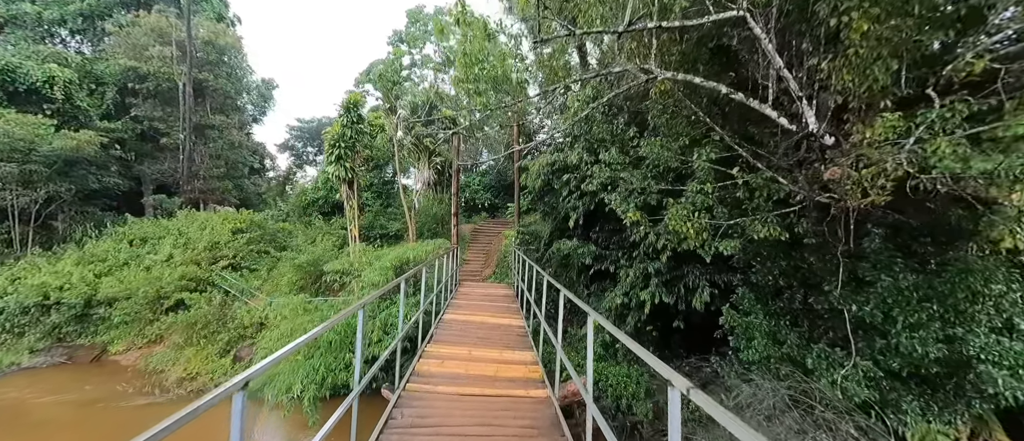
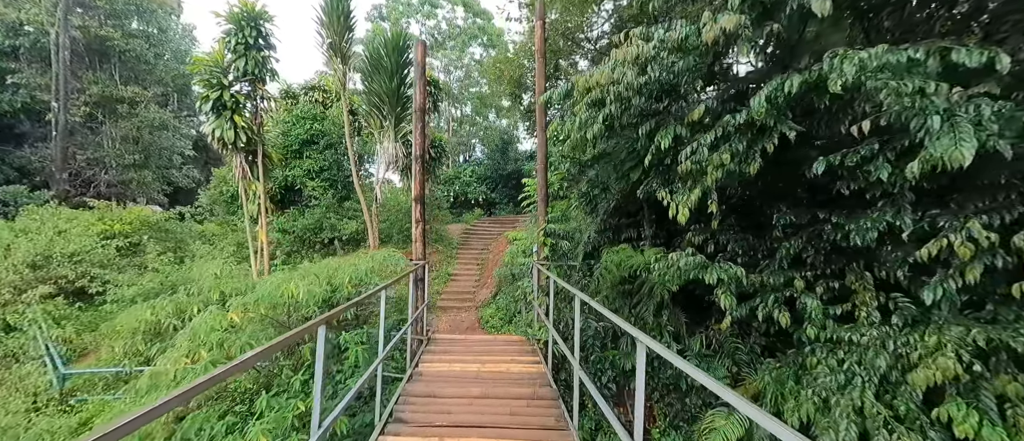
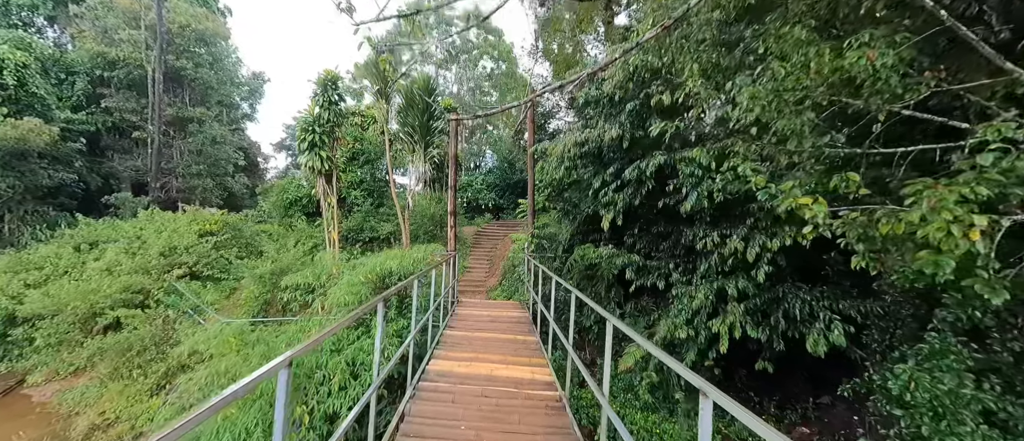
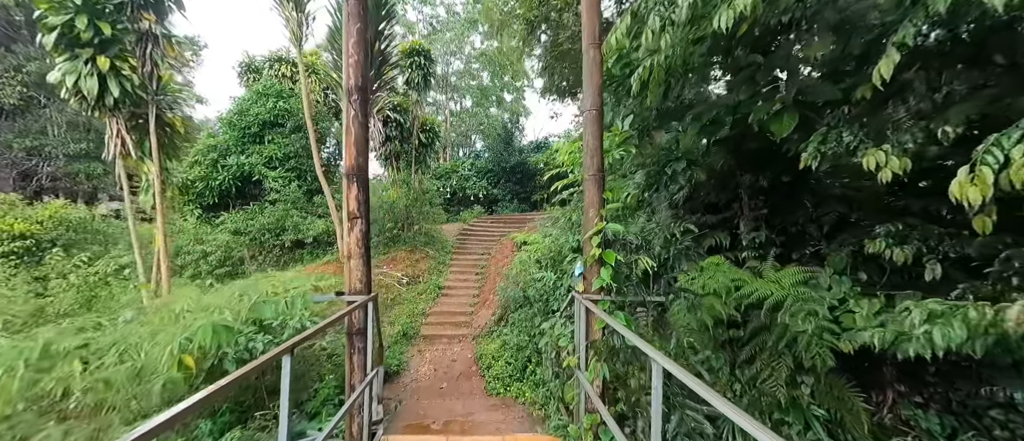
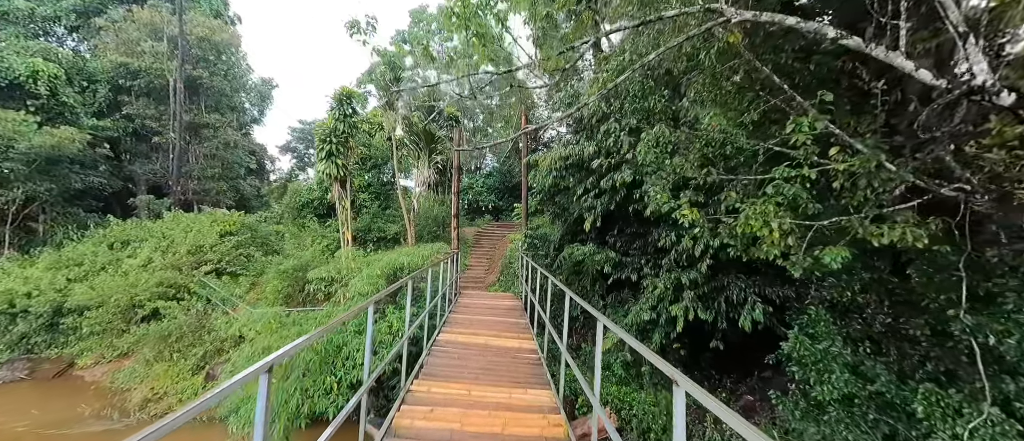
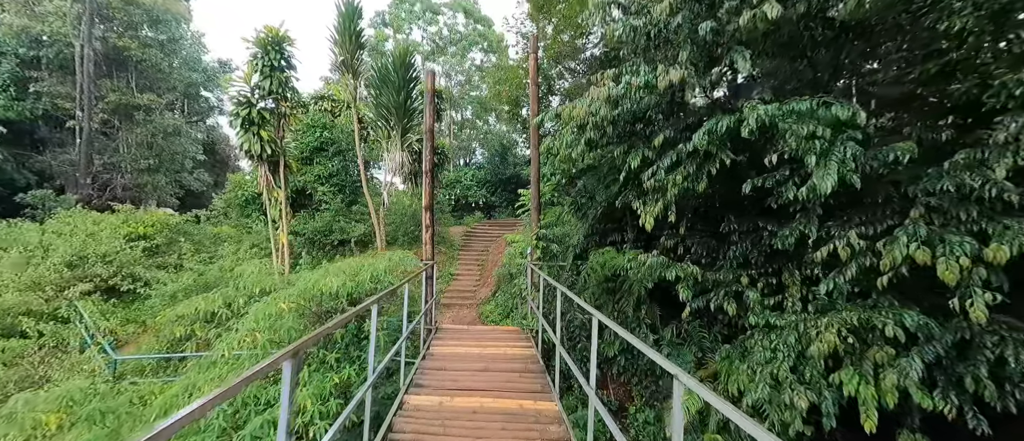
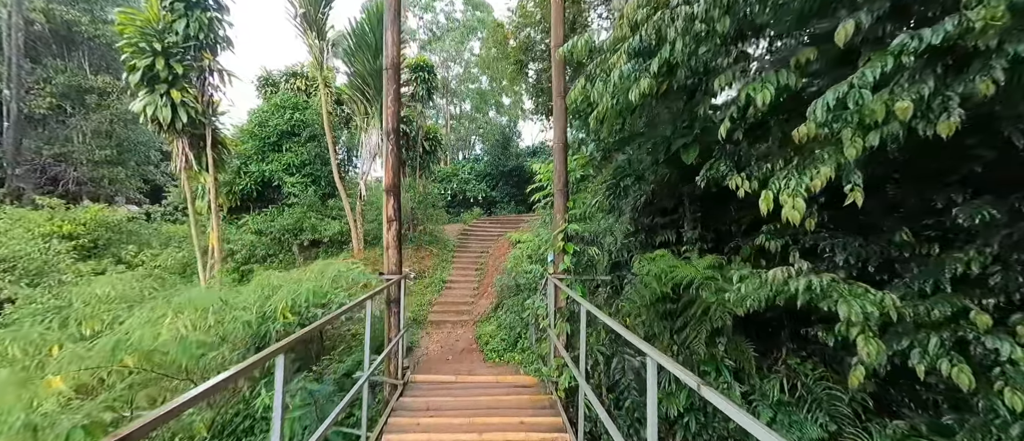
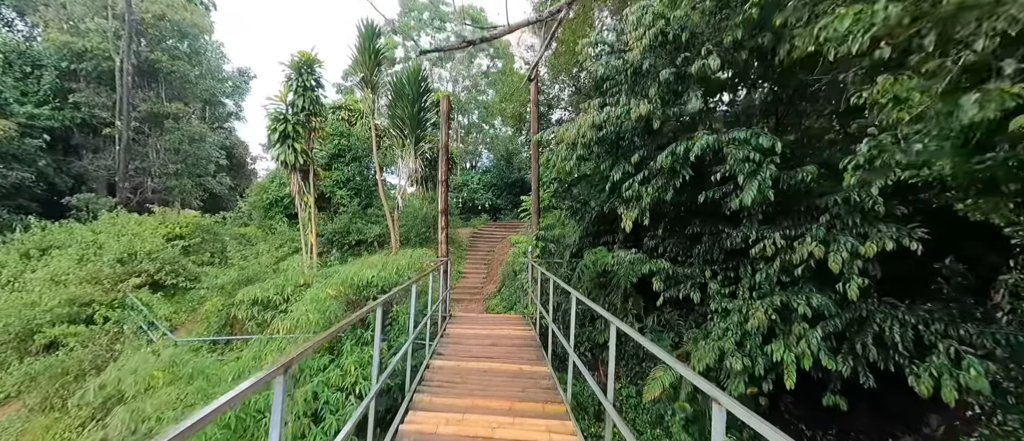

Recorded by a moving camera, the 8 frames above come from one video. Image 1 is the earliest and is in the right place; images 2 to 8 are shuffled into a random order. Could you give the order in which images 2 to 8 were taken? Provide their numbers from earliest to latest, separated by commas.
5, 3, 8, 6, 2, 7, 4
